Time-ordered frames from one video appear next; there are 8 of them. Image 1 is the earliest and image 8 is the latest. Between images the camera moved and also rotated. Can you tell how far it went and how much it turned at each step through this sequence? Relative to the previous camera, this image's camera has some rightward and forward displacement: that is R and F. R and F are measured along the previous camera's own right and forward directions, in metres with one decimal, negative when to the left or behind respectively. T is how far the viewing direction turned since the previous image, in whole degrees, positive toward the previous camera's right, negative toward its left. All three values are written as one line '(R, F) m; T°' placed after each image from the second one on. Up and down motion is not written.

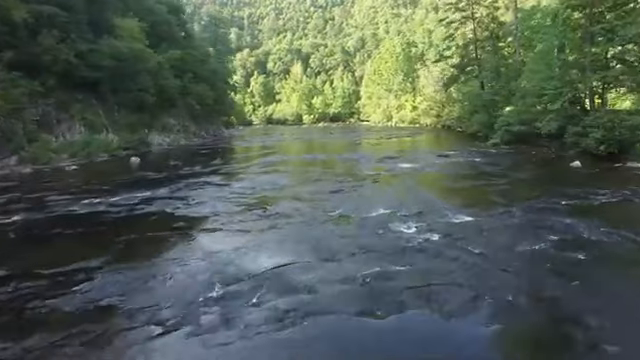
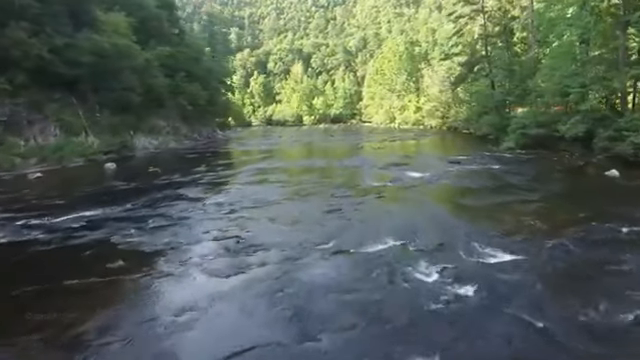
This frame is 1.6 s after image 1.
(+0.2, +2.9) m; 0°
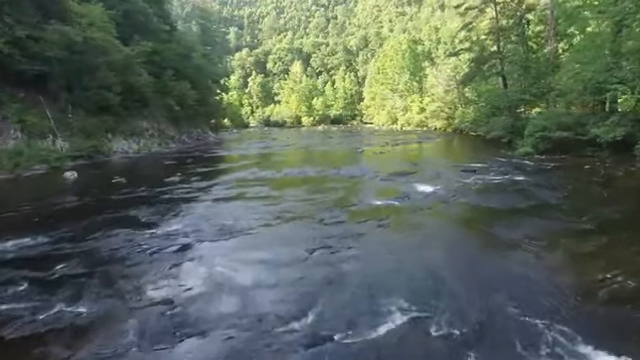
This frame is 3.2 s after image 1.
(+0.3, +3.5) m; 0°
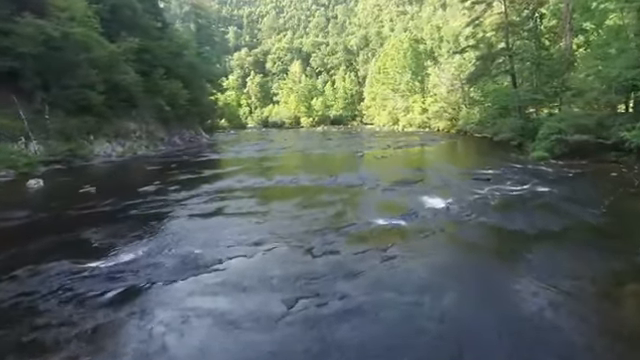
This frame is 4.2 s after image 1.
(+0.2, +2.3) m; 0°
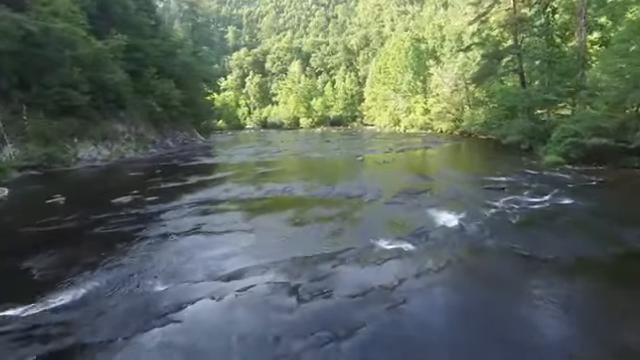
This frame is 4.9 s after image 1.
(+0.2, +1.9) m; 0°
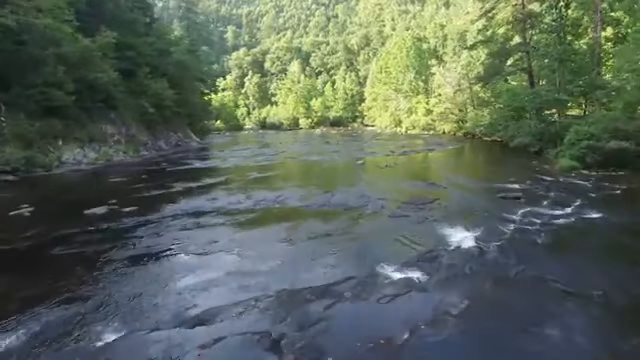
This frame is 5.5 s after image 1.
(+0.1, +1.7) m; 0°
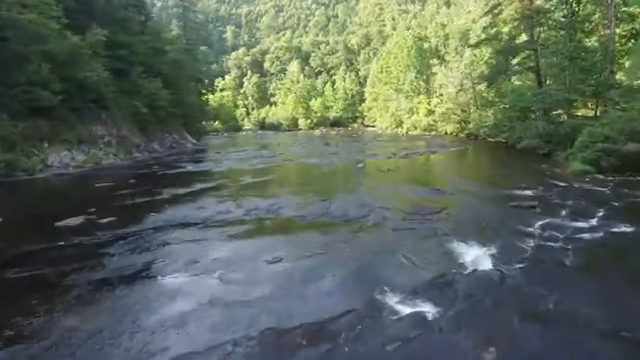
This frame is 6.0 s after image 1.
(+0.1, +1.4) m; 0°
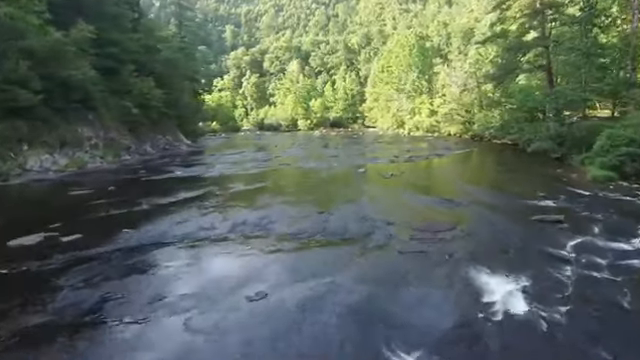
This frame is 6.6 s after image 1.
(+0.1, +1.8) m; 0°
